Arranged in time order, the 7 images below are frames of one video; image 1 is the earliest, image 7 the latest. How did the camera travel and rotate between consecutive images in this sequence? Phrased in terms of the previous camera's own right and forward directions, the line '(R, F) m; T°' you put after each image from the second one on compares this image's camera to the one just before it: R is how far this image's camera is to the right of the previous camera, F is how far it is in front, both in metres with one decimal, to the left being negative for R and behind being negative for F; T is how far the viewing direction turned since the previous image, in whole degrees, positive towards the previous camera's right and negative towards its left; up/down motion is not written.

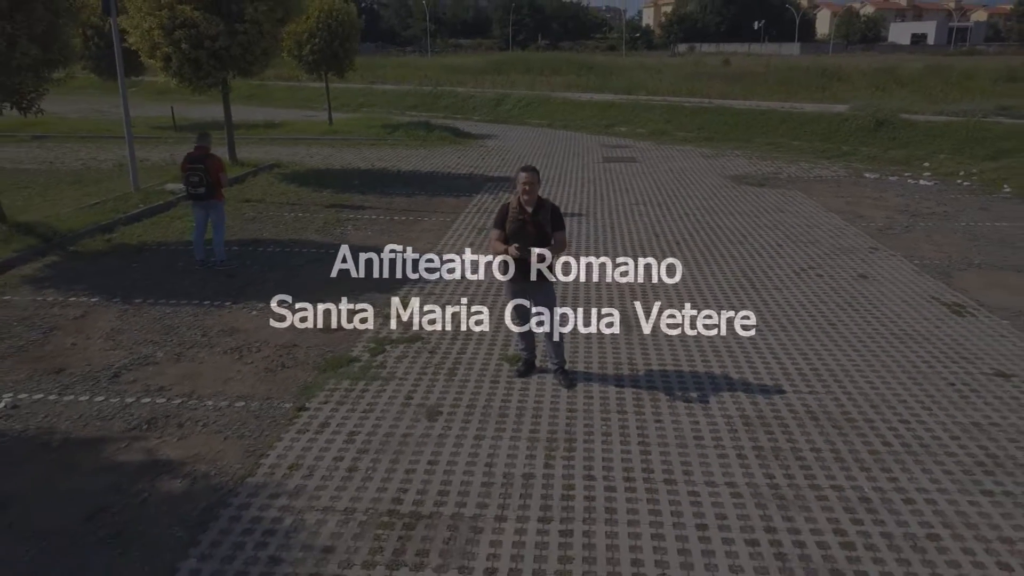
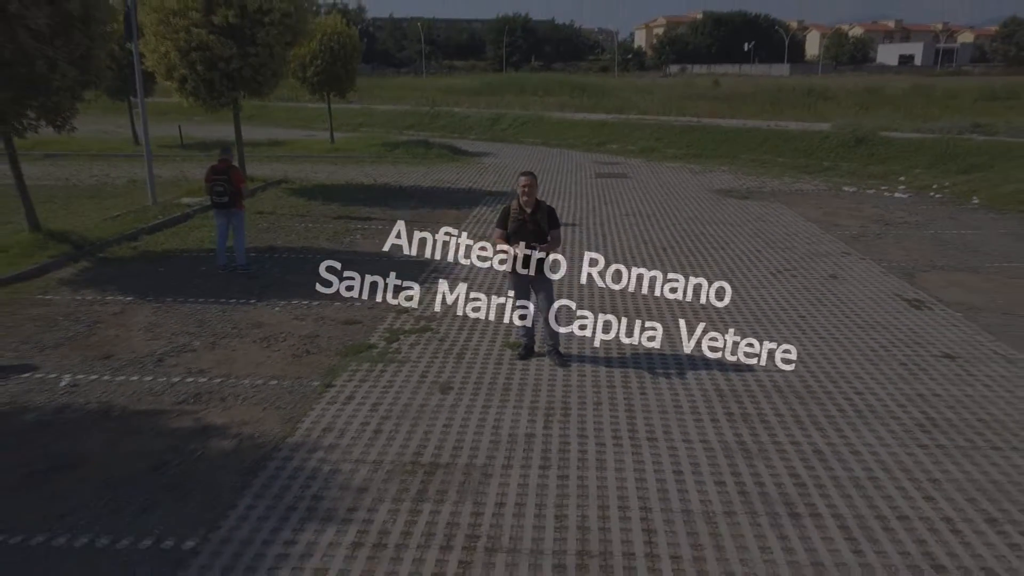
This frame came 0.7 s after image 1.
(-0.1, -0.7) m; 0°
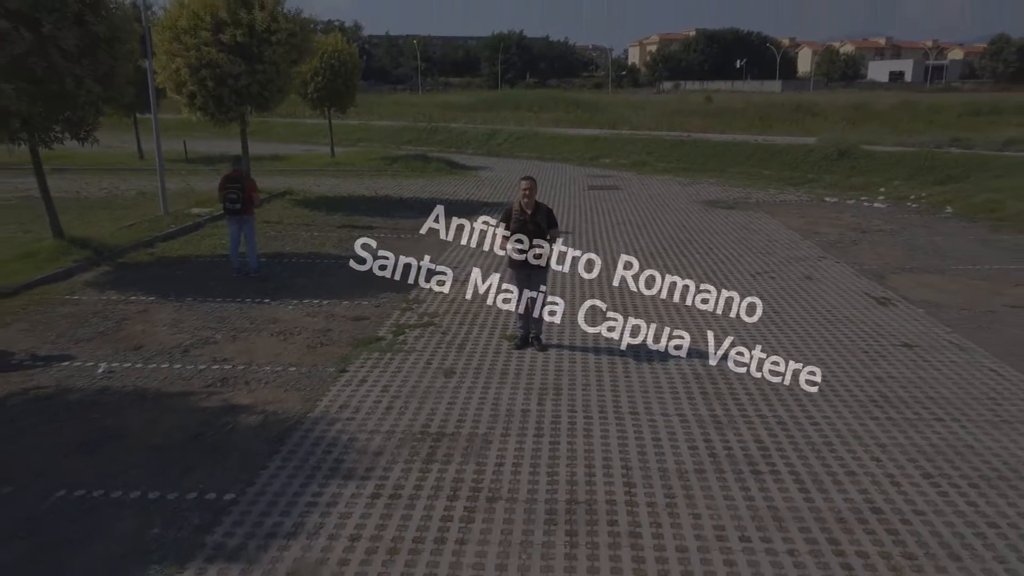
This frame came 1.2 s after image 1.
(0.0, -0.6) m; 0°
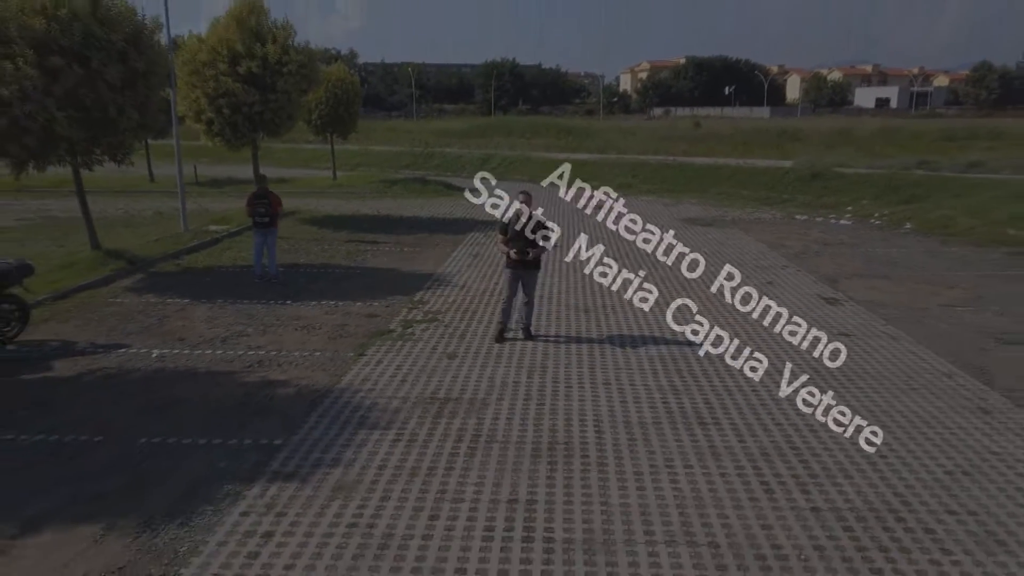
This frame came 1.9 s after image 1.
(0.0, -1.1) m; 0°
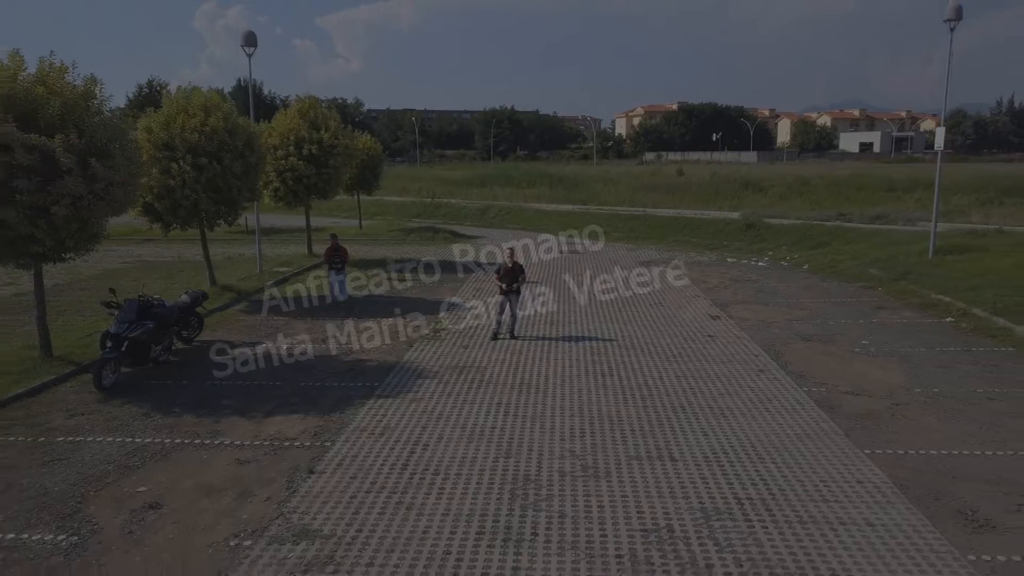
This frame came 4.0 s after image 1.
(+0.1, -4.9) m; 0°
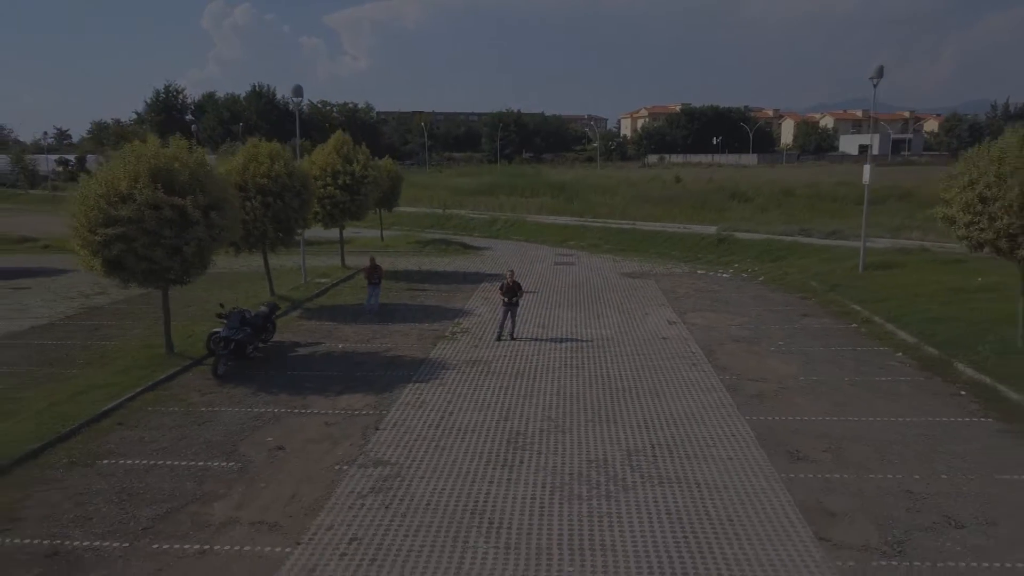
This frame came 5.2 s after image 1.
(+0.1, -3.9) m; 0°
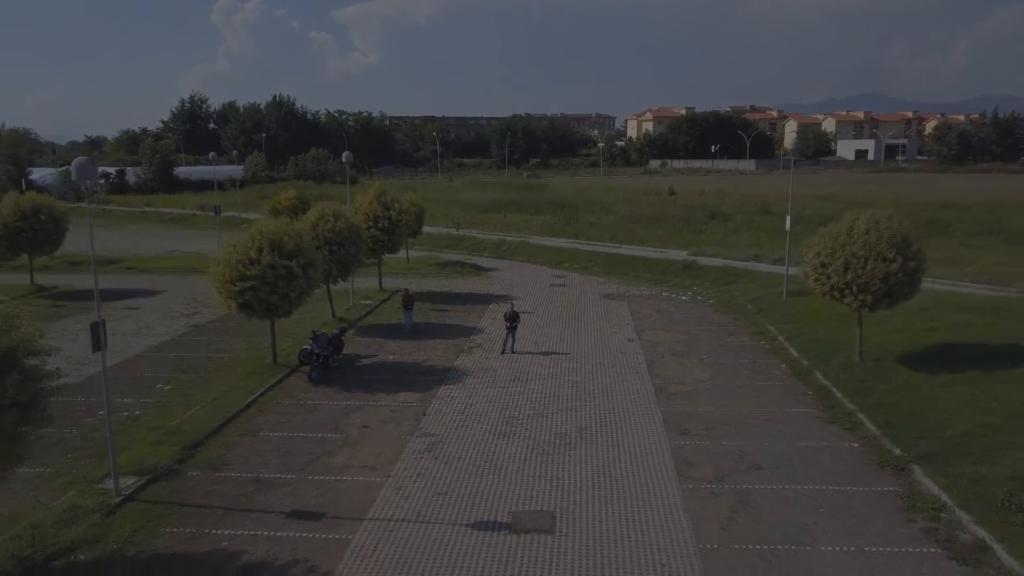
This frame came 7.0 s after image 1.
(+0.2, -6.4) m; -1°
